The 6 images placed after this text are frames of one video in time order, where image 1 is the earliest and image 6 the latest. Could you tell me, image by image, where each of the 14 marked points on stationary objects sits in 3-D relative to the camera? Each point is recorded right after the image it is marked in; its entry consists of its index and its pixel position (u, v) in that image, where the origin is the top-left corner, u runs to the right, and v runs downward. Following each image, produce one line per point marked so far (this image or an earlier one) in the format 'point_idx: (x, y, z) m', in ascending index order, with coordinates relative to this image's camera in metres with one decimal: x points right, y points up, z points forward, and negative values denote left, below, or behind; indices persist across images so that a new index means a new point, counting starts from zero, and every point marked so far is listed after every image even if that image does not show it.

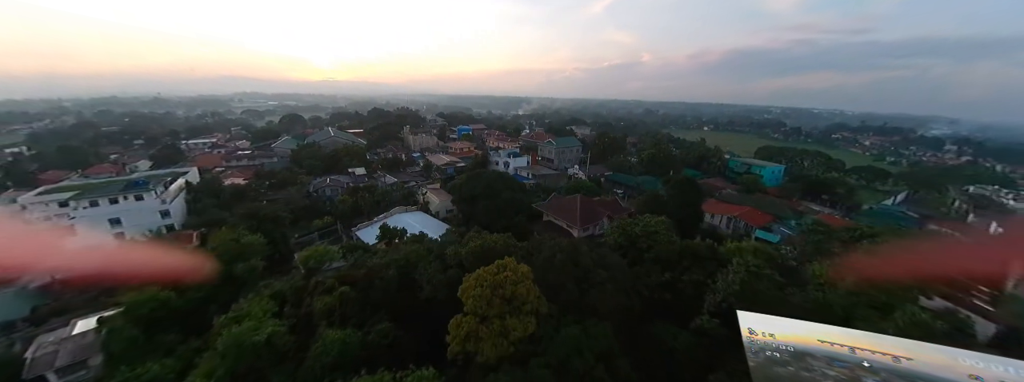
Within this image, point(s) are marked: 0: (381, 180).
0: (-8.0, +0.7, +18.2) m
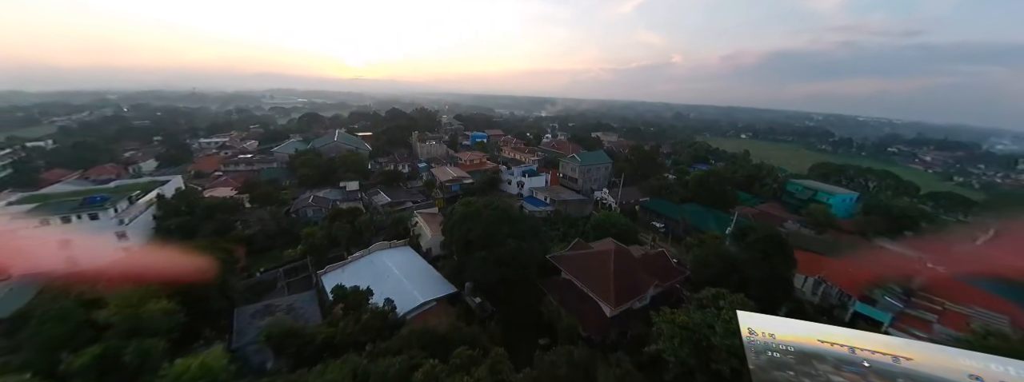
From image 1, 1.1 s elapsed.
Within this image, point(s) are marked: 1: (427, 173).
0: (-7.3, -0.4, +15.7) m
1: (-5.5, +1.1, +19.1) m
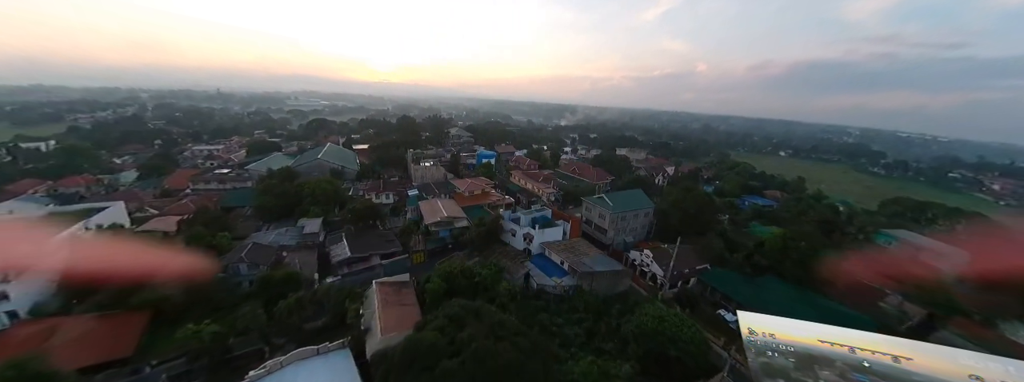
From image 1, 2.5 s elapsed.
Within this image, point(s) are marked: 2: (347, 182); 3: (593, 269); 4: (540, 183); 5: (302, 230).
0: (-7.1, -2.2, +12.0) m
1: (-5.1, -0.8, +15.3) m
2: (-10.9, +0.5, +19.7) m
3: (+2.6, -2.5, +9.6) m
4: (+1.6, +0.5, +17.6) m
5: (-9.1, -1.7, +13.1) m
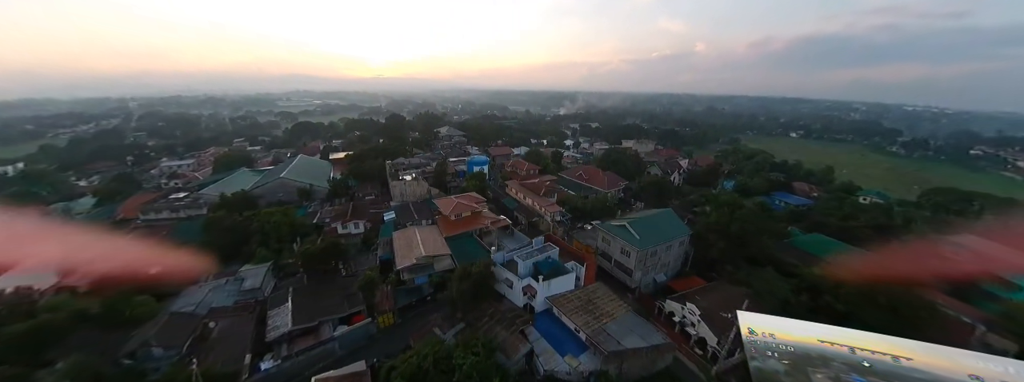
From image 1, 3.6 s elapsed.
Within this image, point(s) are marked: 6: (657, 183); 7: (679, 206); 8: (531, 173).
0: (-7.2, -3.6, +9.2) m
1: (-5.2, -2.0, +12.5) m
2: (-11.0, -0.8, +16.9) m
3: (+2.5, -3.5, +6.8) m
4: (+1.4, -0.3, +14.7) m
5: (-9.2, -3.1, +10.3) m
6: (+8.8, +0.5, +18.1) m
7: (+10.6, -1.1, +19.3) m
8: (+1.3, +1.1, +19.3) m
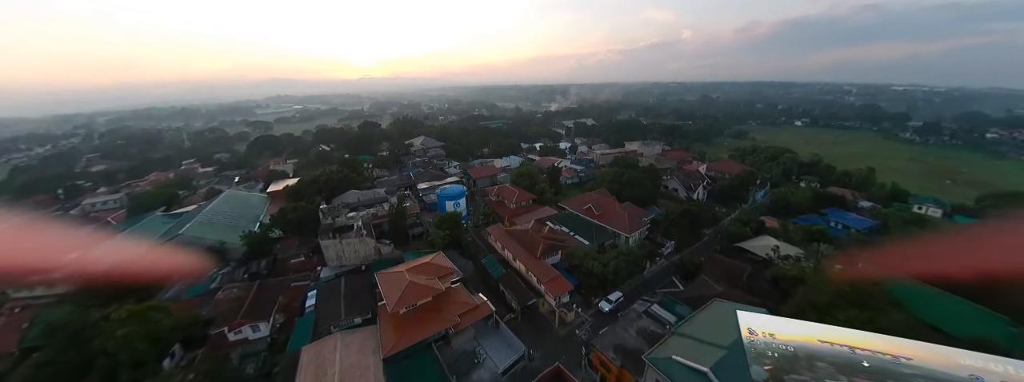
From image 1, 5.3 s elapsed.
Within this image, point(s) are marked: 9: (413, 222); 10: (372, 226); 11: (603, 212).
0: (-7.4, -6.0, +4.6) m
1: (-5.6, -4.3, +7.9) m
2: (-11.6, -3.3, +12.1) m
3: (+2.2, -5.5, +2.3) m
4: (+0.9, -2.2, +10.1) m
5: (-9.5, -5.6, +5.6) m
6: (+8.1, -1.0, +13.6) m
7: (+10.0, -2.5, +14.9) m
8: (+0.6, -0.7, +14.7) m
9: (-4.4, -1.5, +13.6) m
10: (-5.7, -1.5, +12.6) m
11: (+4.0, -0.9, +13.2) m
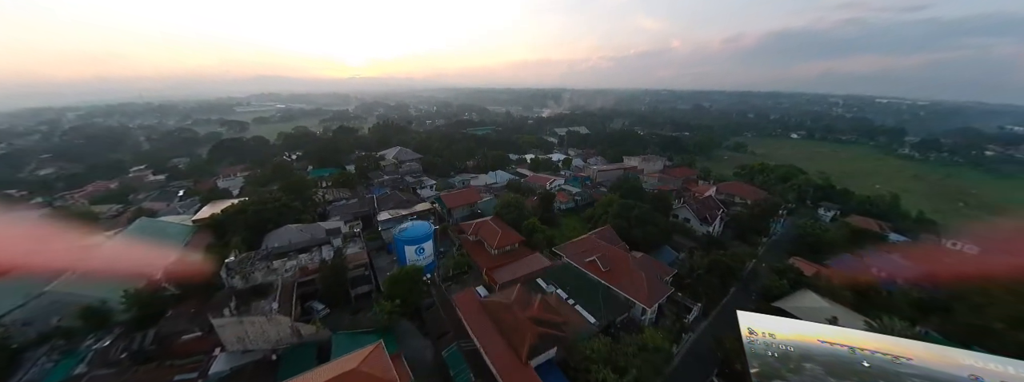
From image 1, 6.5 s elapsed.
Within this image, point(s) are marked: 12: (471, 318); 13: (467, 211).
0: (-7.9, -7.3, +1.1) m
1: (-6.2, -5.7, +4.5) m
2: (-12.3, -4.7, +8.6) m
3: (+1.8, -7.0, -0.8) m
4: (+0.2, -3.7, +7.0) m
5: (-10.0, -7.0, +2.1) m
6: (+7.4, -2.7, +10.7) m
7: (+9.2, -4.2, +12.0) m
8: (-0.1, -2.3, +11.6) m
9: (-5.1, -2.9, +10.3) m
10: (-6.4, -2.9, +9.3) m
11: (+3.3, -2.5, +10.2) m
12: (-1.1, -3.3, +8.2) m
13: (-2.2, -1.1, +14.9) m
